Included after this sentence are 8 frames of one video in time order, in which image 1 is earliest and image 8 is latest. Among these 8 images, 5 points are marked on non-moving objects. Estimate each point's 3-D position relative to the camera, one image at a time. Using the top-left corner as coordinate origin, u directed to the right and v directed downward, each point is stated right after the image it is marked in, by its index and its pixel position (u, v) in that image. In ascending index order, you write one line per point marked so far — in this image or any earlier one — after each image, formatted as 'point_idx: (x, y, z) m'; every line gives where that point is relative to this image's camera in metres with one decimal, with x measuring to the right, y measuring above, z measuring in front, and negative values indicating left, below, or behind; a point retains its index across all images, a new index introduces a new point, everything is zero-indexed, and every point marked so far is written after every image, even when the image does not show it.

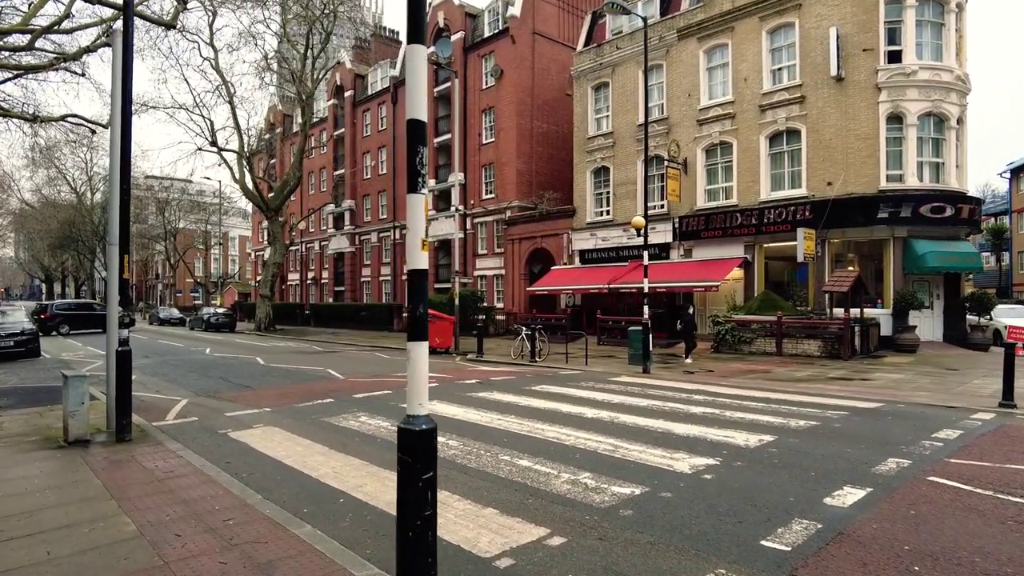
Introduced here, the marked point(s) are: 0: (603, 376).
0: (+2.0, -1.9, +13.9) m
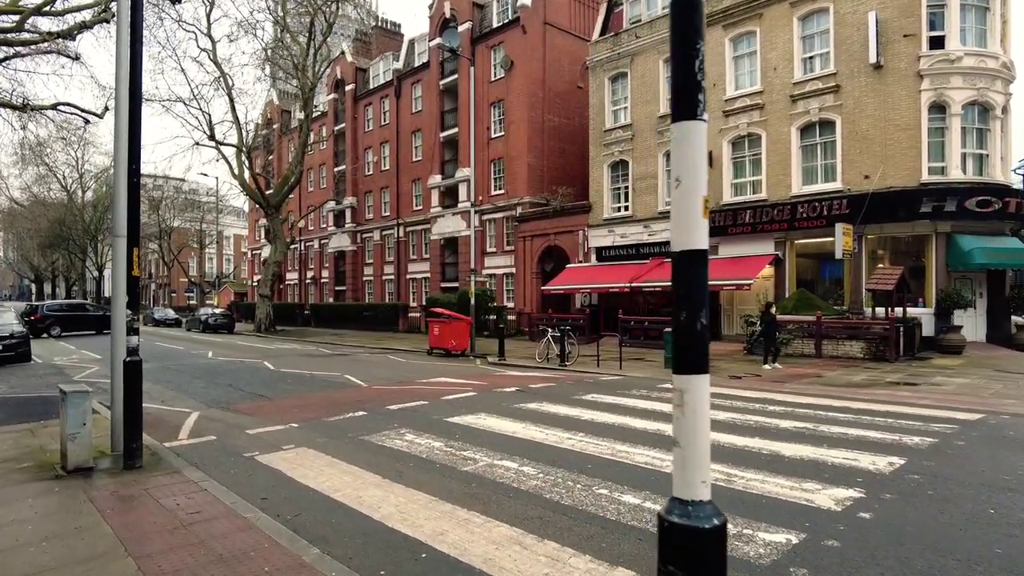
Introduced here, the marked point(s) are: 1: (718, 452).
0: (+2.7, -1.8, +12.8) m
1: (+2.1, -1.7, +6.5) m
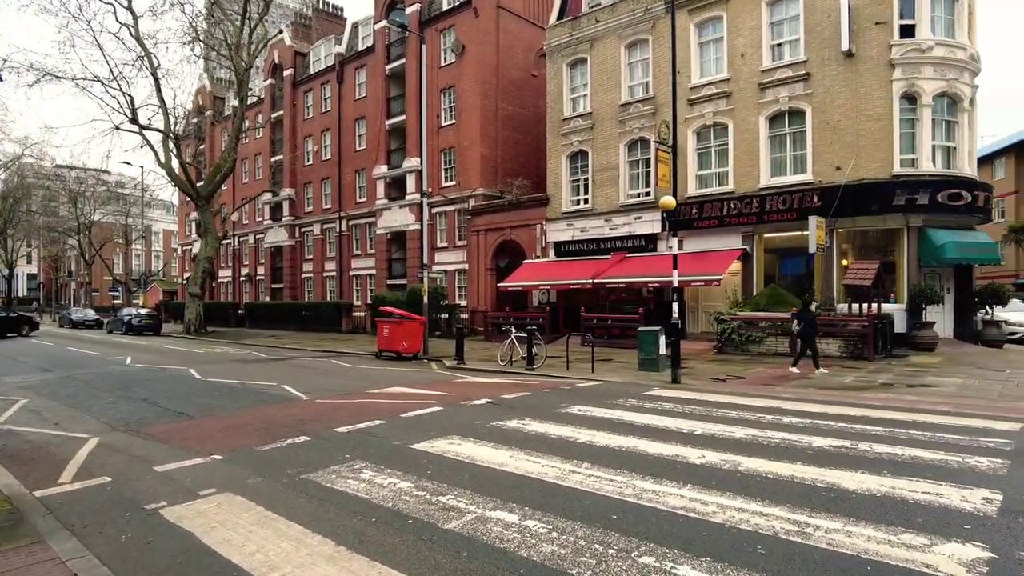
0: (+2.1, -1.8, +11.5) m
1: (+2.0, -1.6, +5.2) m
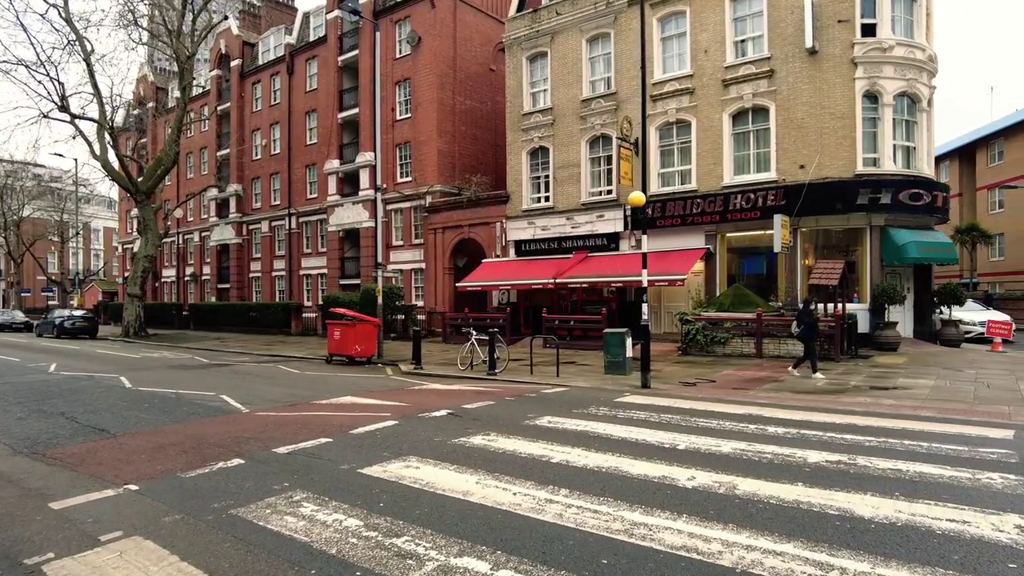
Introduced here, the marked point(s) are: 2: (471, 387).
0: (+1.5, -1.8, +10.8) m
1: (+1.8, -1.6, +4.5) m
2: (-0.7, -1.8, +11.7) m
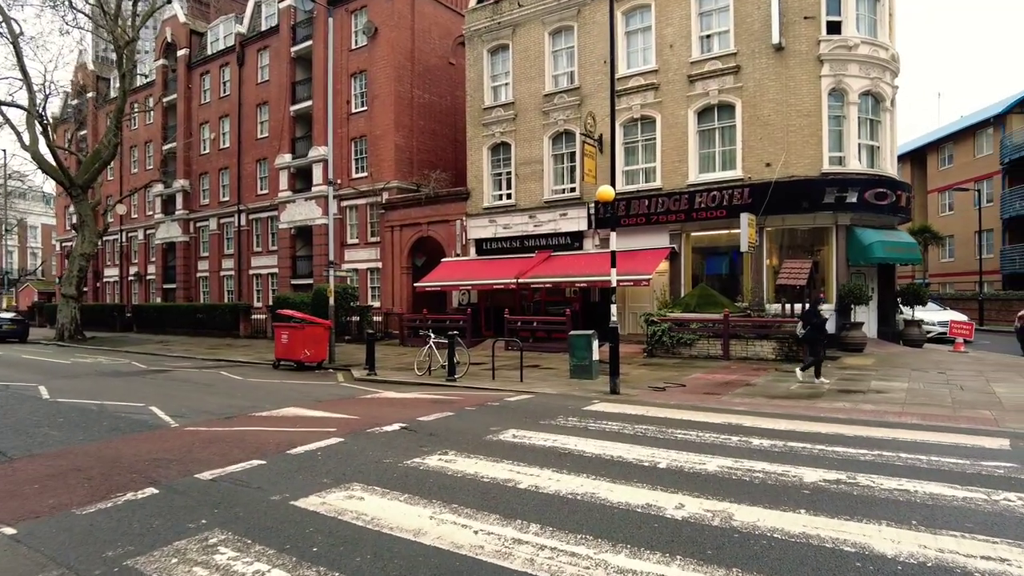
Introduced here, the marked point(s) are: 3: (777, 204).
0: (+0.9, -1.8, +10.0) m
1: (+1.6, -1.6, +3.8) m
2: (-1.4, -1.8, +10.8) m
3: (+7.5, +2.4, +18.7) m
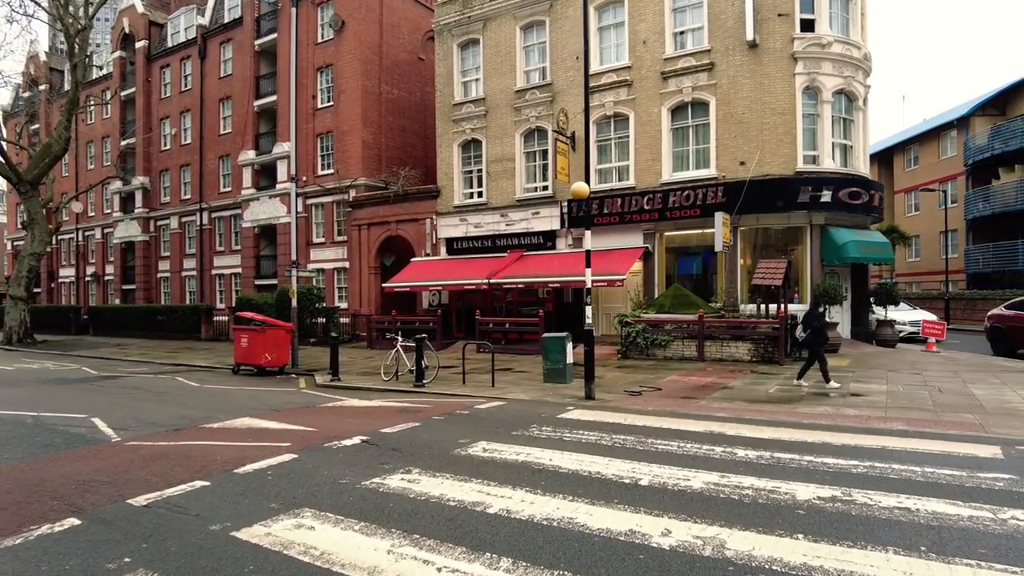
0: (+0.5, -1.8, +9.6) m
1: (+1.4, -1.6, +3.3) m
2: (-1.8, -1.8, +10.3) m
3: (+6.7, +2.4, +18.5) m
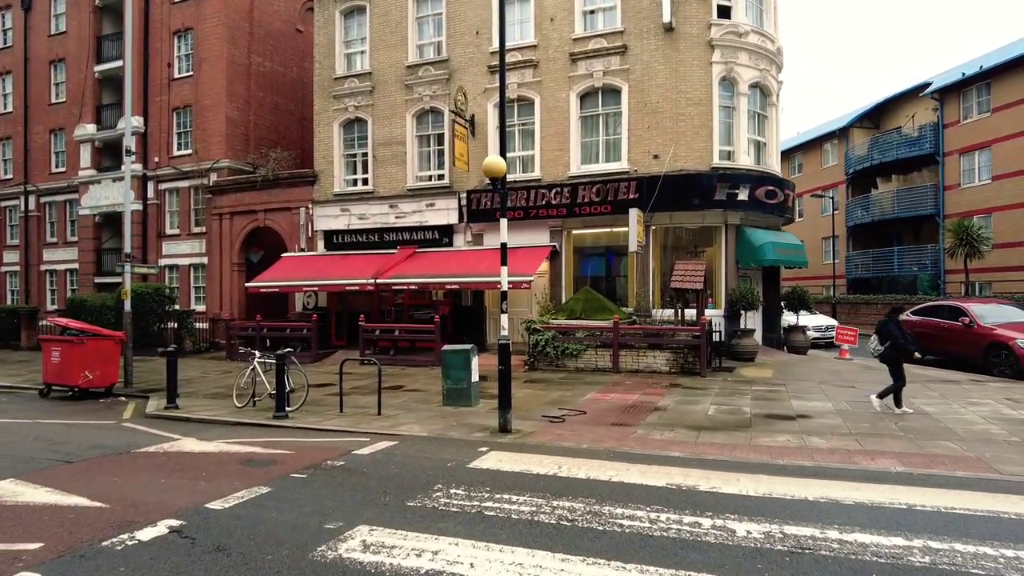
0: (-0.7, -1.8, +7.2) m
1: (+1.3, -1.7, +1.2) m
2: (-3.1, -1.8, +7.5) m
3: (+4.0, +2.3, +17.1) m
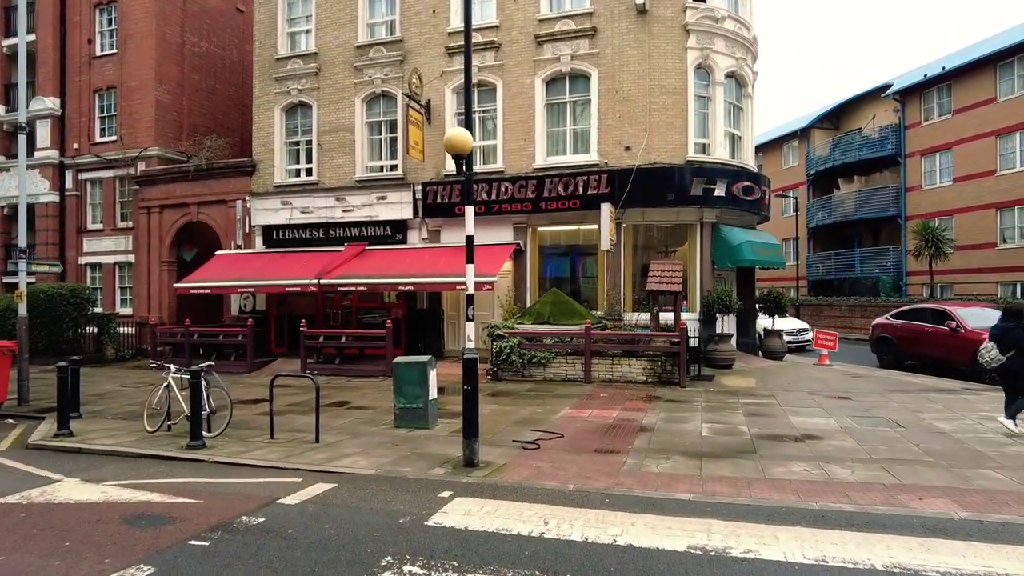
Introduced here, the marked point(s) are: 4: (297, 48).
0: (-0.9, -1.8, +5.6) m
1: (+1.5, -1.7, -0.2) m
2: (-3.3, -1.8, +5.8) m
3: (+3.0, +2.3, +15.8) m
4: (-6.2, +7.0, +19.1) m
